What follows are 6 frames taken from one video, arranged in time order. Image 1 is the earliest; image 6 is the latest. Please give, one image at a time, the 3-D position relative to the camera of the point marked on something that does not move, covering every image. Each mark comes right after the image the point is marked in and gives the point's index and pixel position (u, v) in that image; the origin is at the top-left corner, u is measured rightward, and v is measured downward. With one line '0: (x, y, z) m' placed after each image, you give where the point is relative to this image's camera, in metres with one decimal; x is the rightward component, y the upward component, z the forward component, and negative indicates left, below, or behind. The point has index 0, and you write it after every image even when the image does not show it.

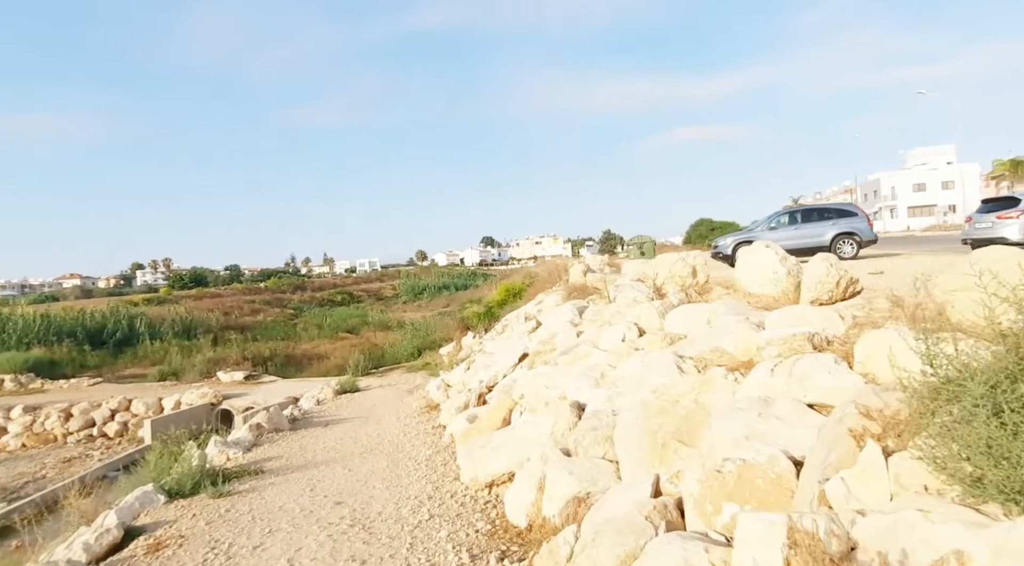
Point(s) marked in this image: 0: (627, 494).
0: (+0.6, -1.0, +3.3) m
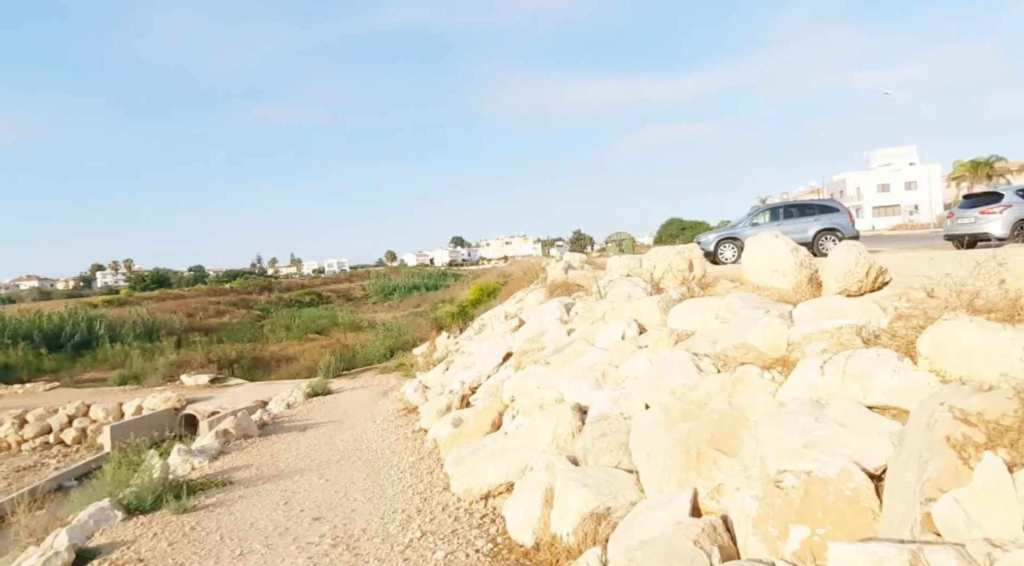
0: (+0.6, -1.0, +2.9) m
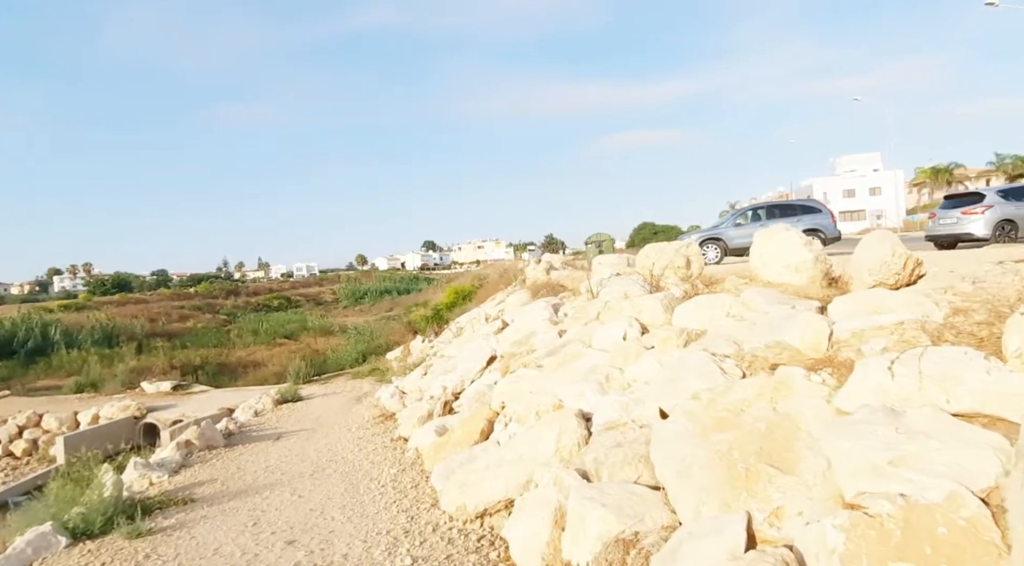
0: (+0.7, -0.9, +2.4) m
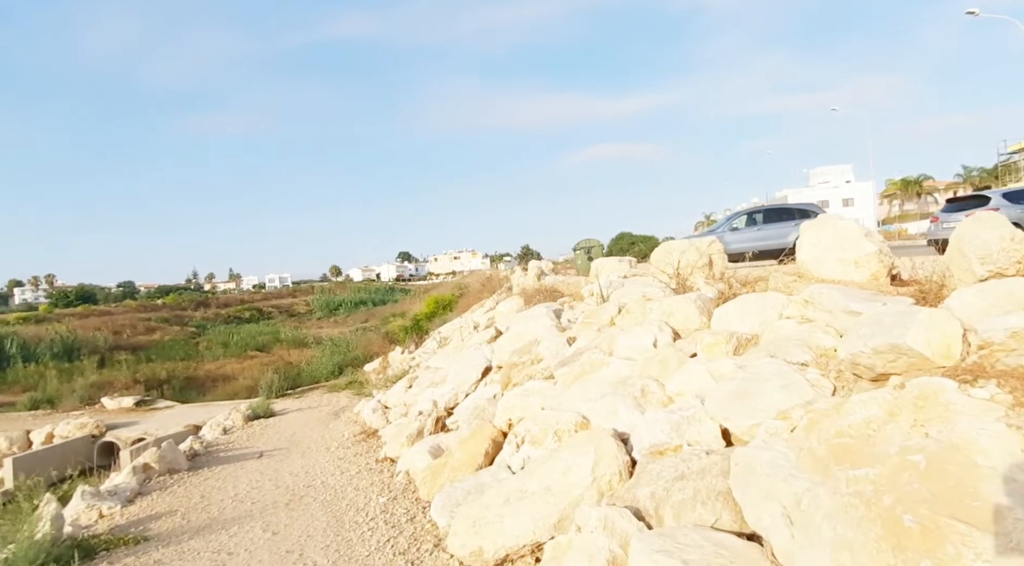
0: (+0.9, -0.8, +1.6) m
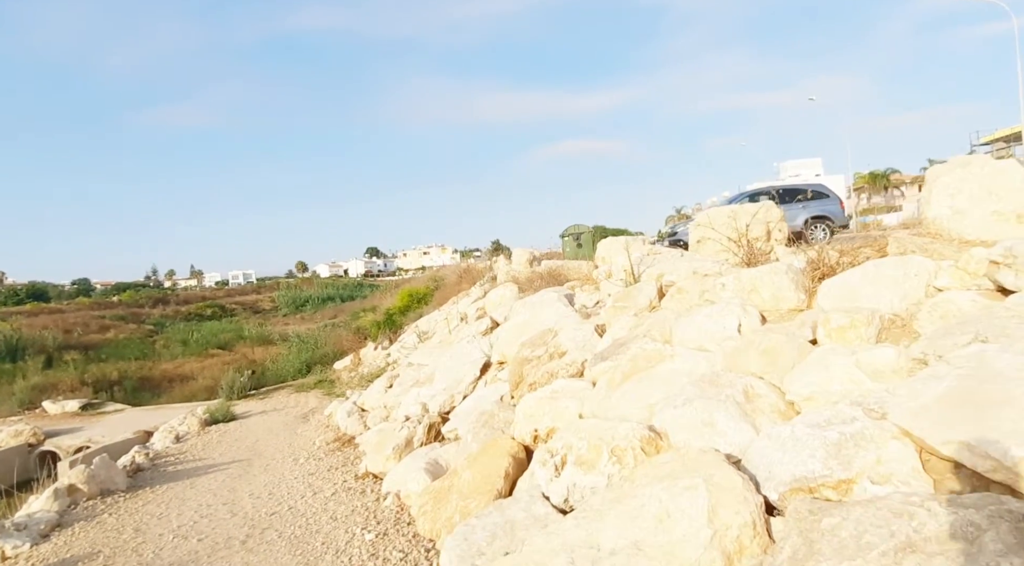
0: (+1.3, -0.7, +0.4) m
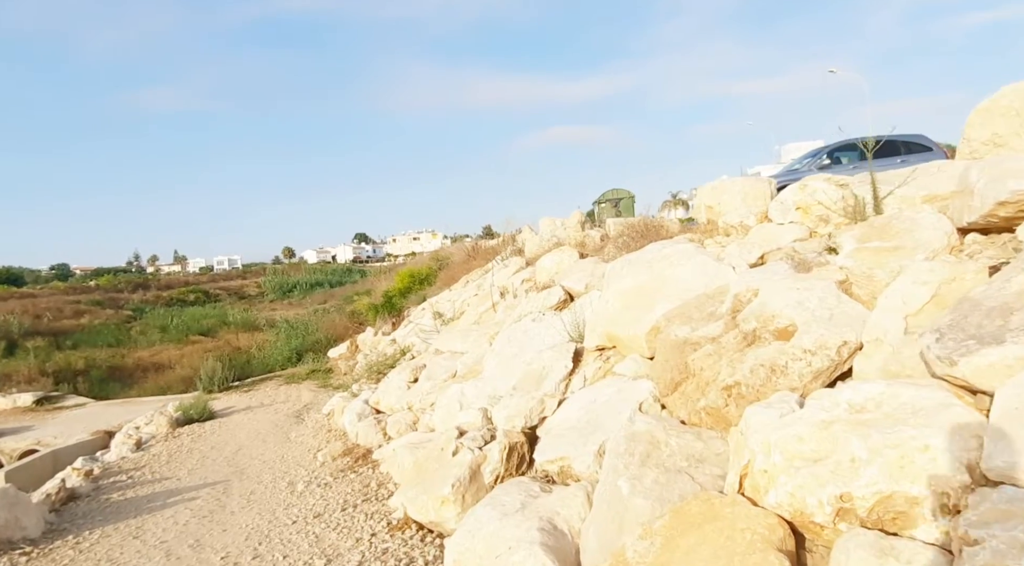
0: (+2.2, -0.4, -2.0) m
